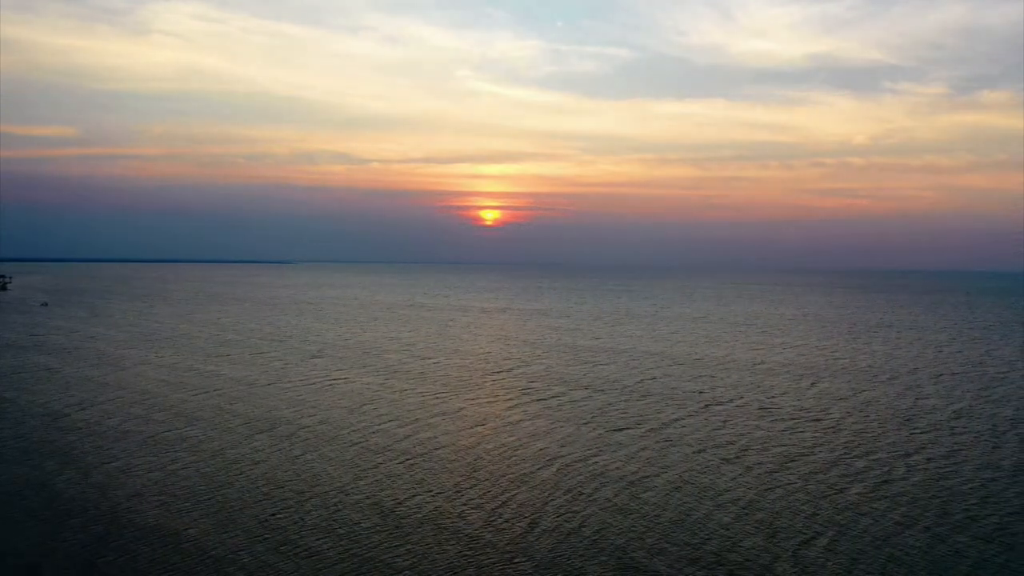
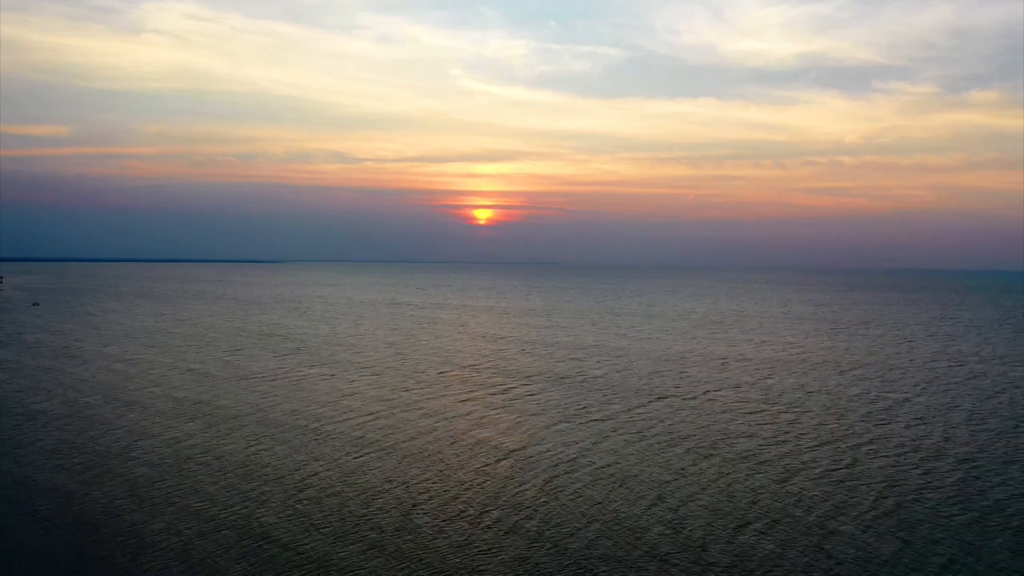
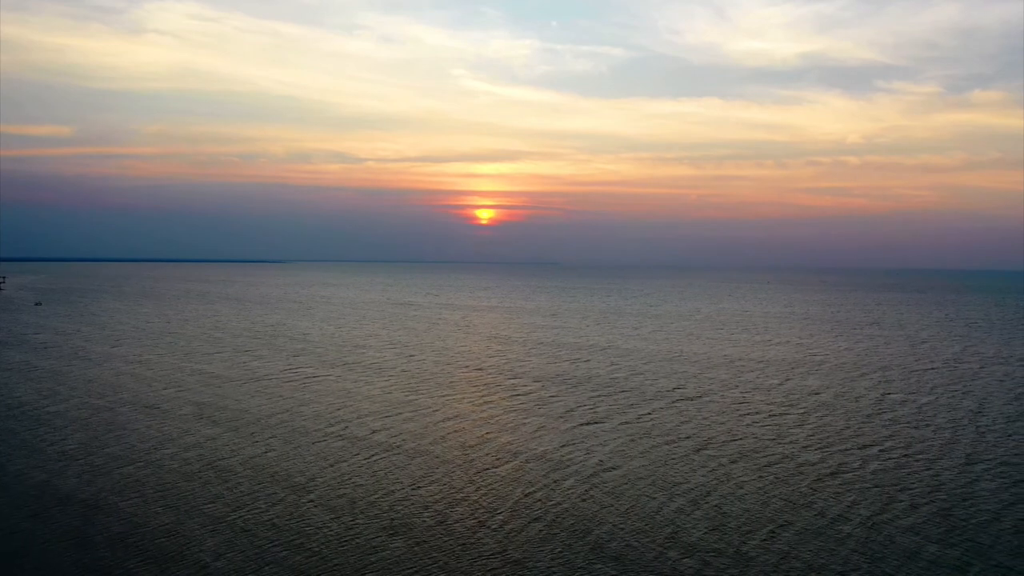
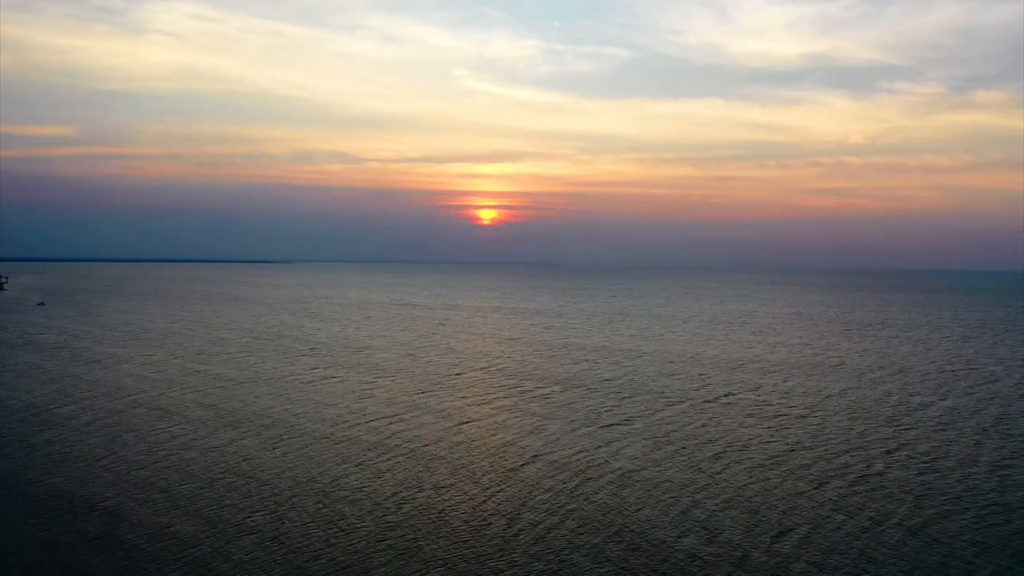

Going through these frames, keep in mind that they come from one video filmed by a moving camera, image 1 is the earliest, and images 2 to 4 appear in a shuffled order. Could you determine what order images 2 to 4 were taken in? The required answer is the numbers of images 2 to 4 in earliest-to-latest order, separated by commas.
4, 3, 2
